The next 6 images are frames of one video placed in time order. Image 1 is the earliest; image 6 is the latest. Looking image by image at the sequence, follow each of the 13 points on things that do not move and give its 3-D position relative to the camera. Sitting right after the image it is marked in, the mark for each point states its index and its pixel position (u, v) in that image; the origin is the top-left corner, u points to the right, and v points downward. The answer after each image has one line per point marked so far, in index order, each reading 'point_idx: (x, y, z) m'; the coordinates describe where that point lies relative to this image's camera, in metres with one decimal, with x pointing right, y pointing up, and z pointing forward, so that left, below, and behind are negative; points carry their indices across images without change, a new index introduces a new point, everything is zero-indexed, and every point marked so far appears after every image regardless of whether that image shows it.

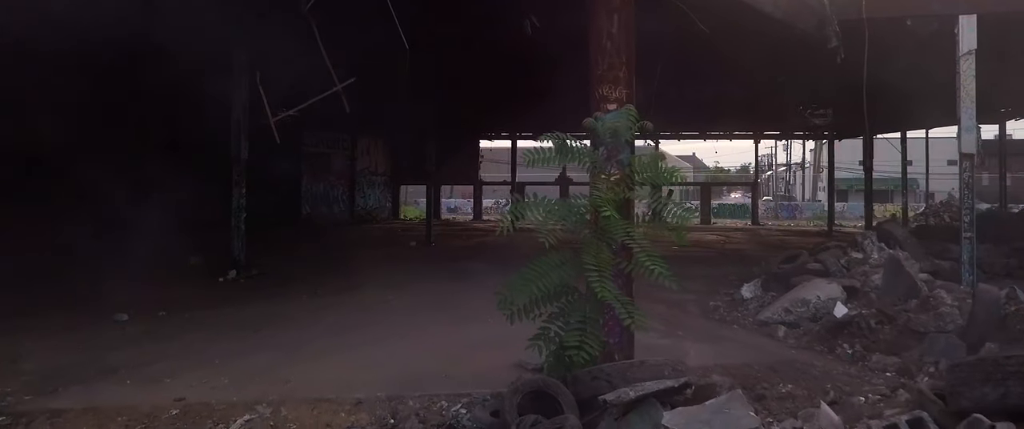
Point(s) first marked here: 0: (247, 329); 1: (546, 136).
0: (-2.9, -1.2, +6.8) m
1: (+0.2, +0.5, +4.3) m
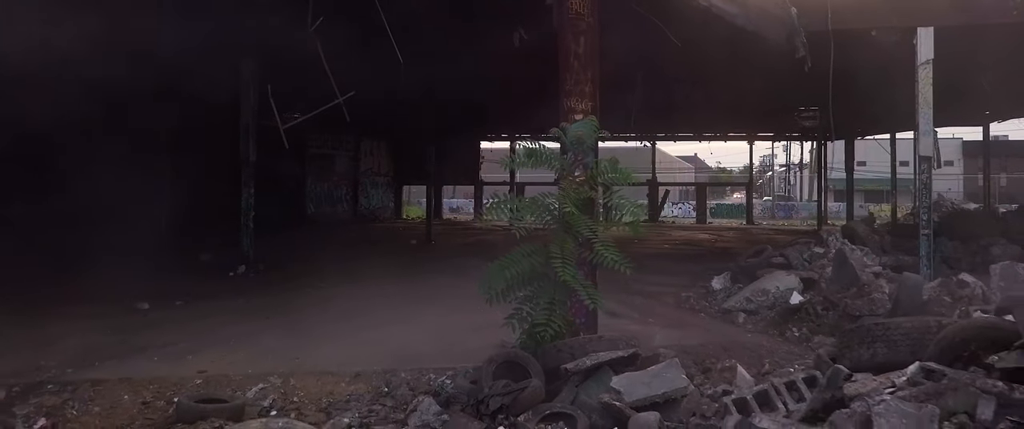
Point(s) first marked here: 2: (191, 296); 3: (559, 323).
0: (-3.0, -1.2, +7.5) m
1: (0.0, +0.6, +5.0) m
2: (-4.4, -1.1, +8.7) m
3: (+0.4, -0.8, +4.9) m
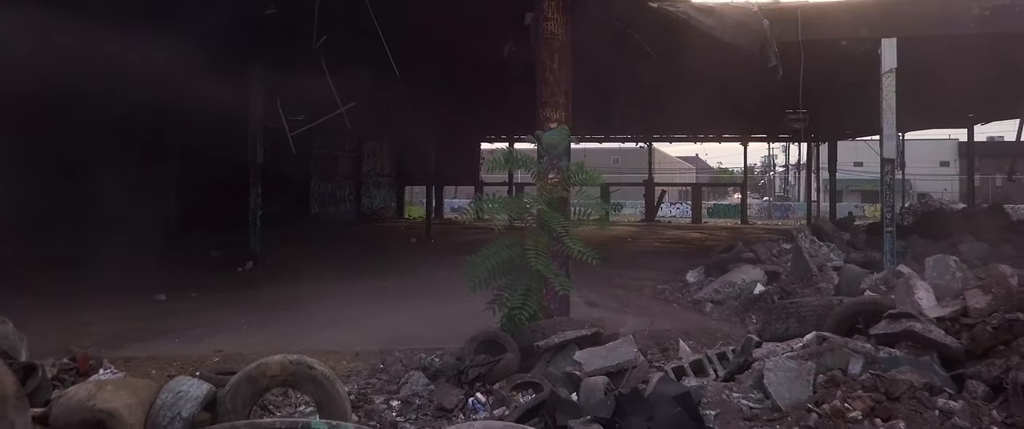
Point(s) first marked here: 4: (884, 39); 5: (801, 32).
0: (-3.2, -1.2, +8.2) m
1: (-0.1, +0.6, +5.6) m
2: (-4.6, -1.1, +9.4) m
3: (+0.2, -0.8, +5.6) m
4: (+5.3, +2.5, +8.8) m
5: (+4.1, +2.6, +8.9) m
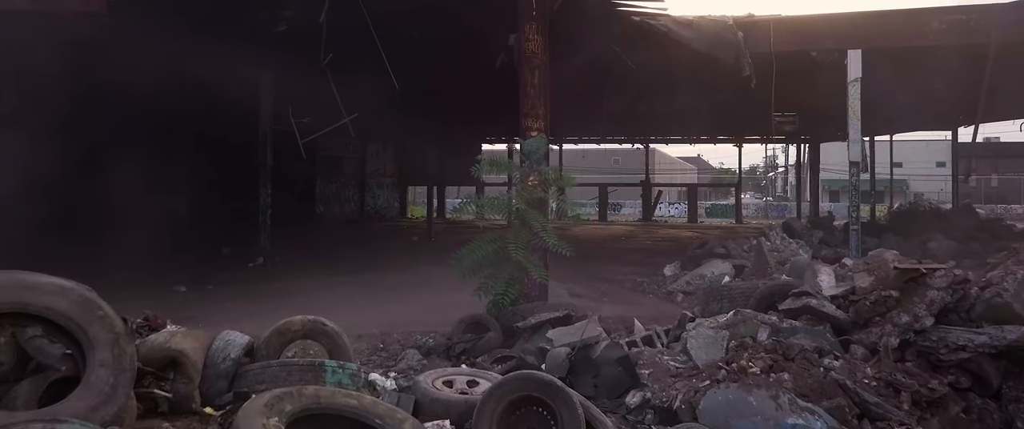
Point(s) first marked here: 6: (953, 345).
0: (-3.3, -1.2, +9.0) m
1: (-0.3, +0.6, +6.4) m
2: (-4.7, -1.1, +10.2) m
3: (0.0, -0.8, +6.4) m
4: (+5.1, +2.5, +9.6) m
5: (+4.0, +2.6, +9.7) m
6: (+2.8, -0.8, +4.0) m
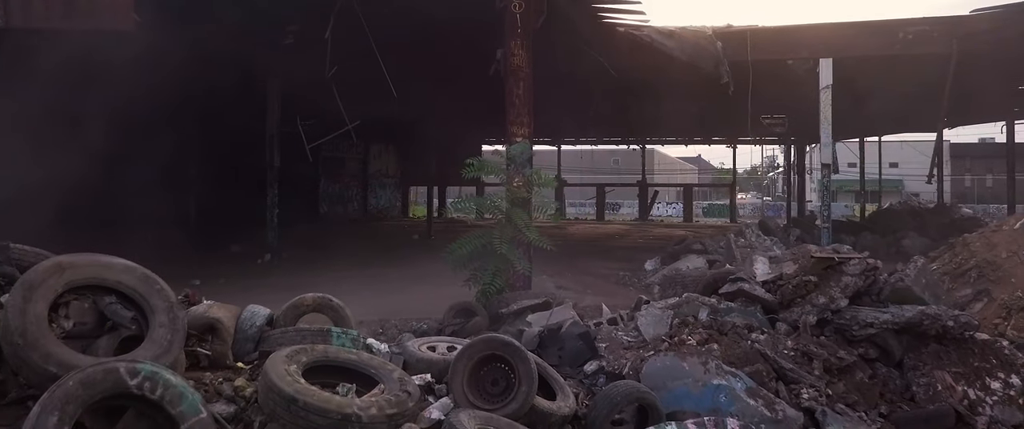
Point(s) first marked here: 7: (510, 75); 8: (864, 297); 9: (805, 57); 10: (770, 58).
0: (-3.5, -1.1, +9.8) m
1: (-0.5, +0.6, +7.2) m
2: (-4.9, -1.0, +11.0) m
3: (-0.1, -0.8, +7.1) m
4: (+5.0, +2.5, +10.3) m
5: (+3.8, +2.6, +10.4) m
6: (+2.6, -0.8, +4.7) m
7: (0.0, +1.7, +7.8) m
8: (+2.8, -0.7, +5.0) m
9: (+4.8, +2.6, +10.3) m
10: (+4.2, +2.6, +10.4) m
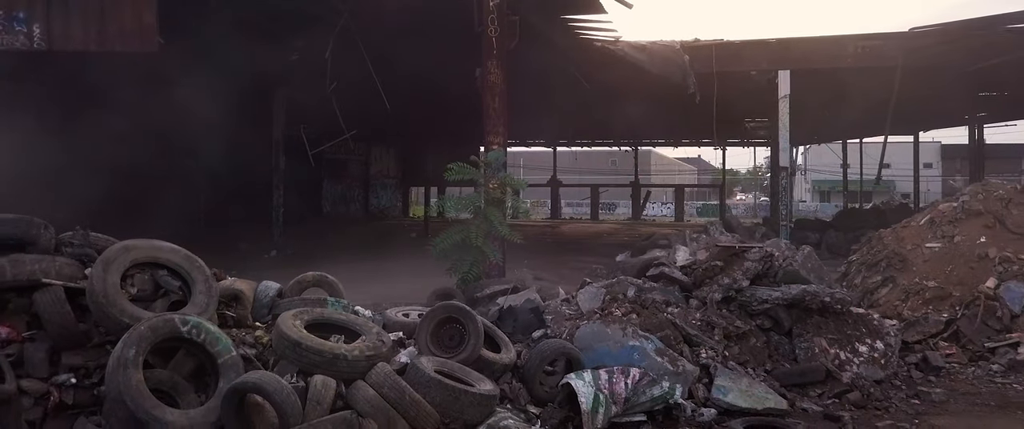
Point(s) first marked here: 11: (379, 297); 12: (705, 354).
0: (-3.8, -1.1, +10.9) m
1: (-0.8, +0.7, +8.3) m
2: (-5.2, -1.0, +12.1) m
3: (-0.5, -0.7, +8.3) m
4: (+4.7, +2.5, +11.4) m
5: (+3.5, +2.6, +11.5) m
6: (+2.3, -0.8, +5.8) m
7: (-0.3, +1.8, +8.9) m
8: (+2.4, -0.6, +6.1) m
9: (+4.4, +2.6, +11.4) m
10: (+3.9, +2.6, +11.5) m
11: (-1.9, -1.2, +9.1) m
12: (+1.6, -1.2, +5.4) m
